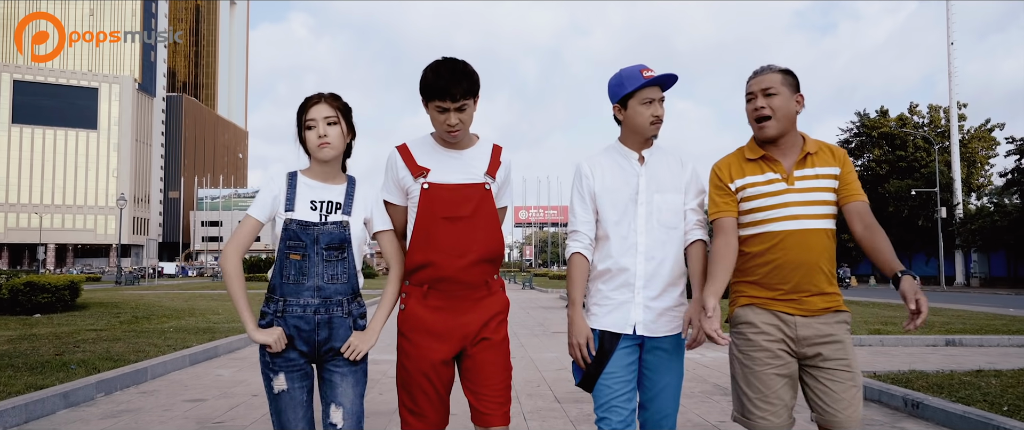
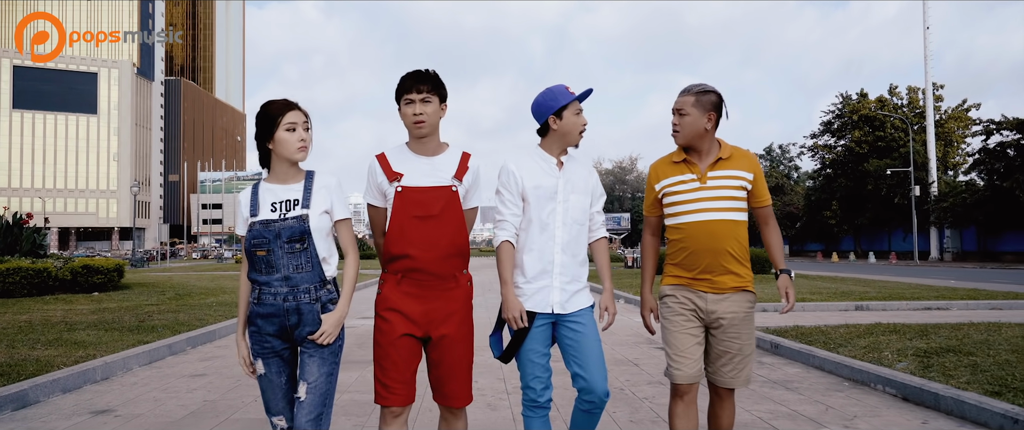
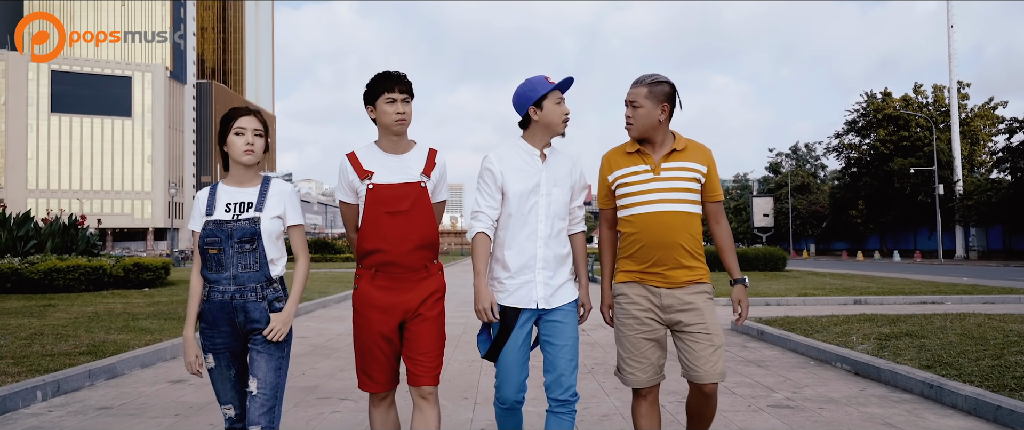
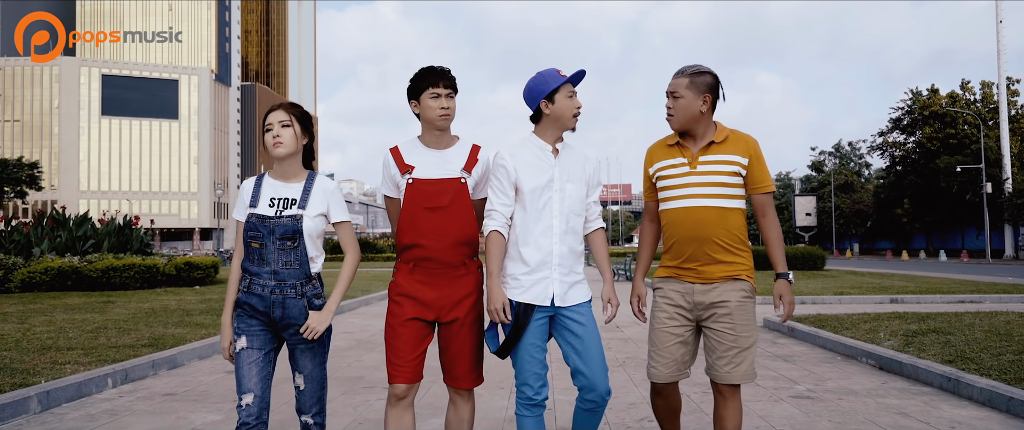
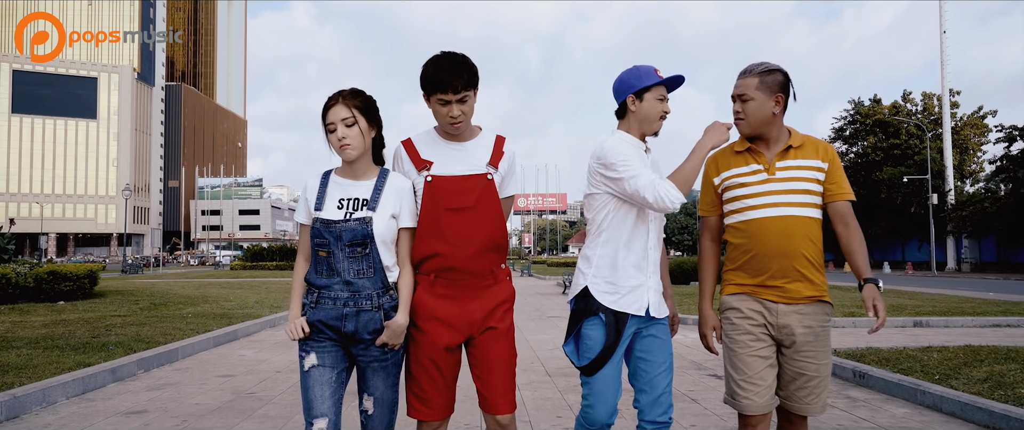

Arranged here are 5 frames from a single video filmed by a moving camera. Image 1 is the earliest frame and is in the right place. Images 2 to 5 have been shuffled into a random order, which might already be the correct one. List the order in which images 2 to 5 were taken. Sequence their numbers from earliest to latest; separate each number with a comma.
5, 2, 3, 4
